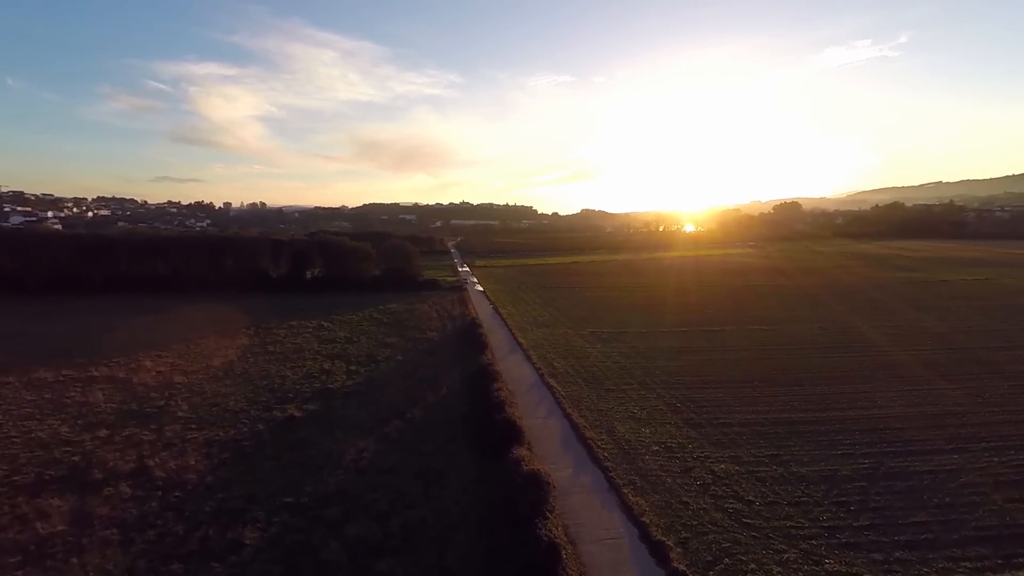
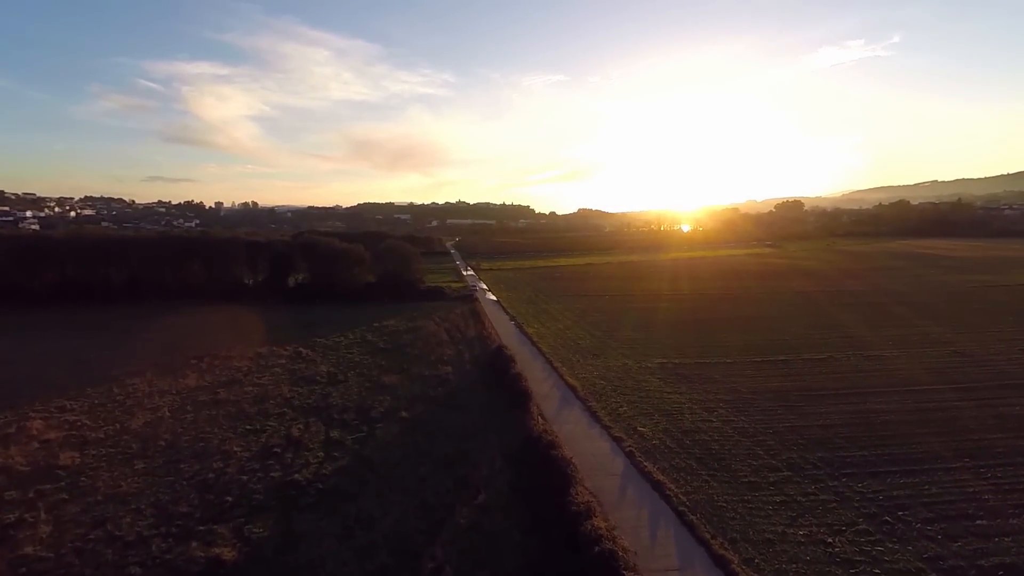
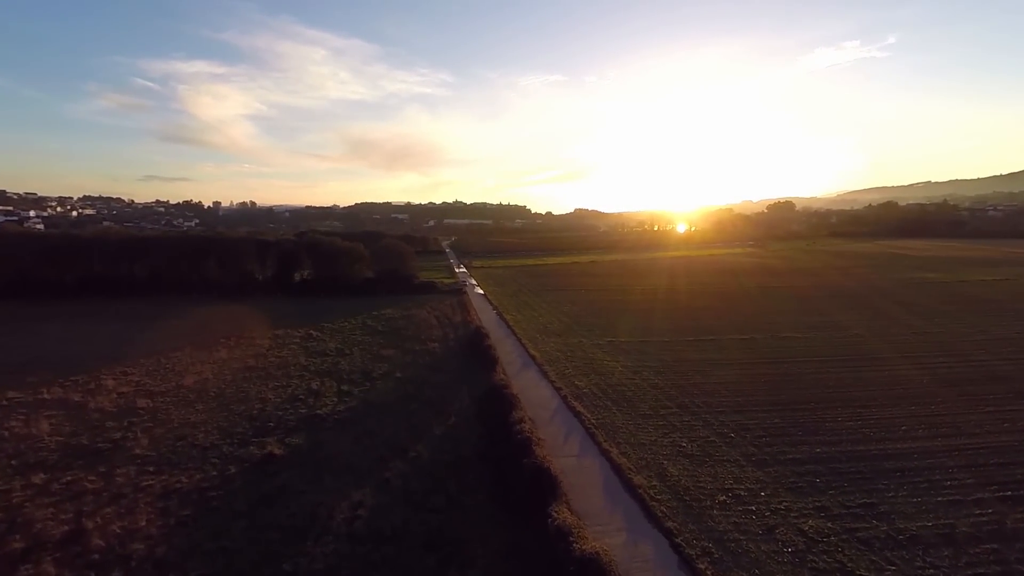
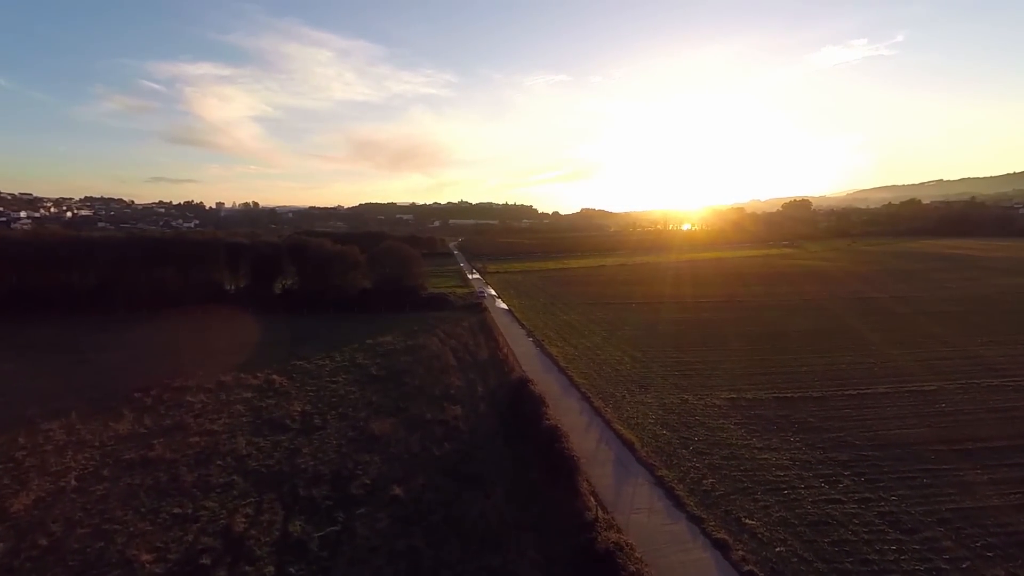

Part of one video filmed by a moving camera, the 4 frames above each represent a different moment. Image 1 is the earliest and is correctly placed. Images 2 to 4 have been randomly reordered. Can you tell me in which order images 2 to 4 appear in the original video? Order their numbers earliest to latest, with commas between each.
3, 2, 4
